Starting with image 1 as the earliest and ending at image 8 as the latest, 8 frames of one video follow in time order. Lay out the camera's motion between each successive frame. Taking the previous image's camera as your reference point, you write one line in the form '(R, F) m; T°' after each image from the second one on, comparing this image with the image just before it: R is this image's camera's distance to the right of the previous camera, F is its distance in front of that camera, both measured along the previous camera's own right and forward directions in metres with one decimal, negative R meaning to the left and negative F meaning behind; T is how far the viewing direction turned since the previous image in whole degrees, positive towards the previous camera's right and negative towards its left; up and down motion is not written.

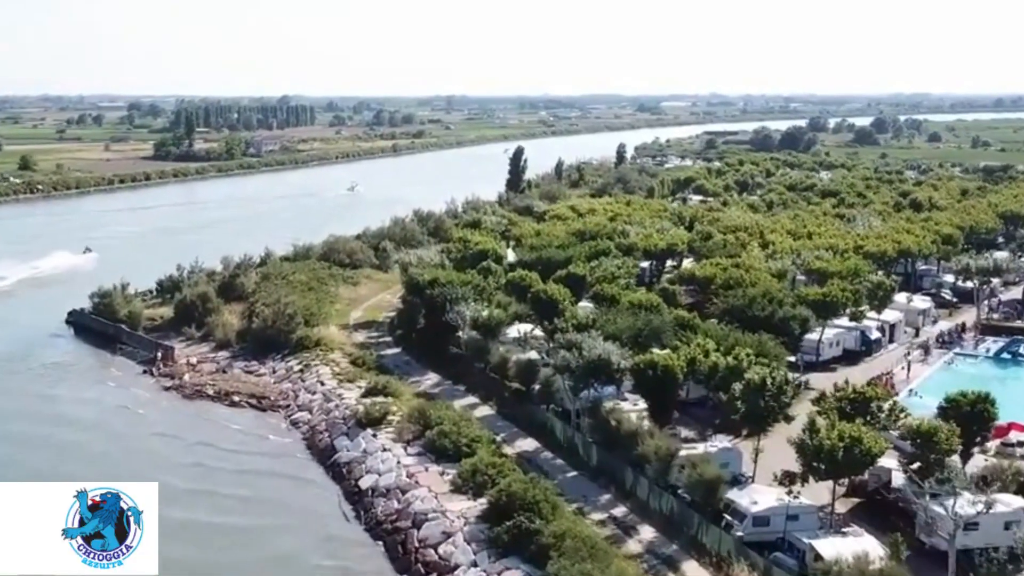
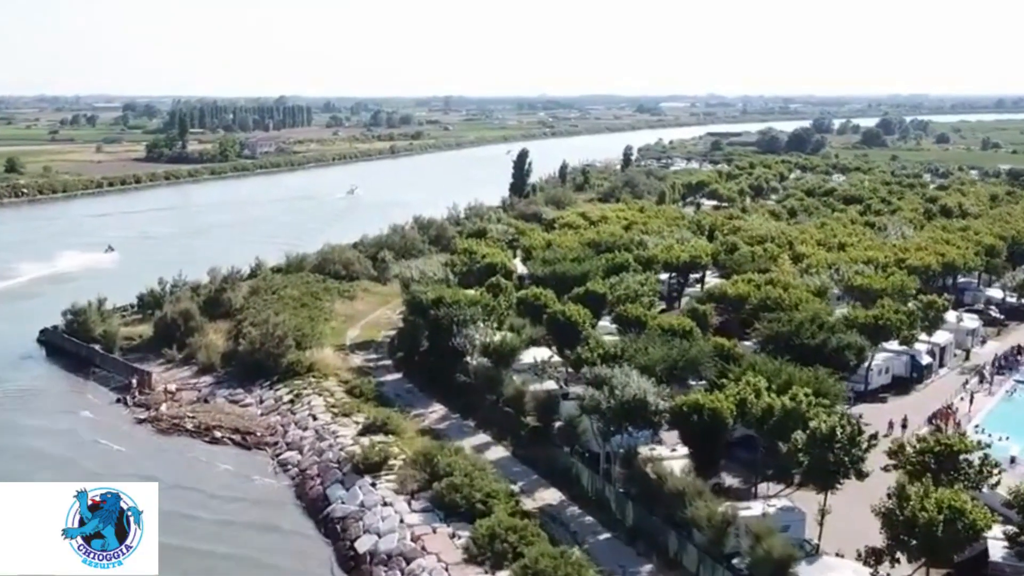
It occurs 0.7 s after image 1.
(-0.2, +1.8) m; 0°
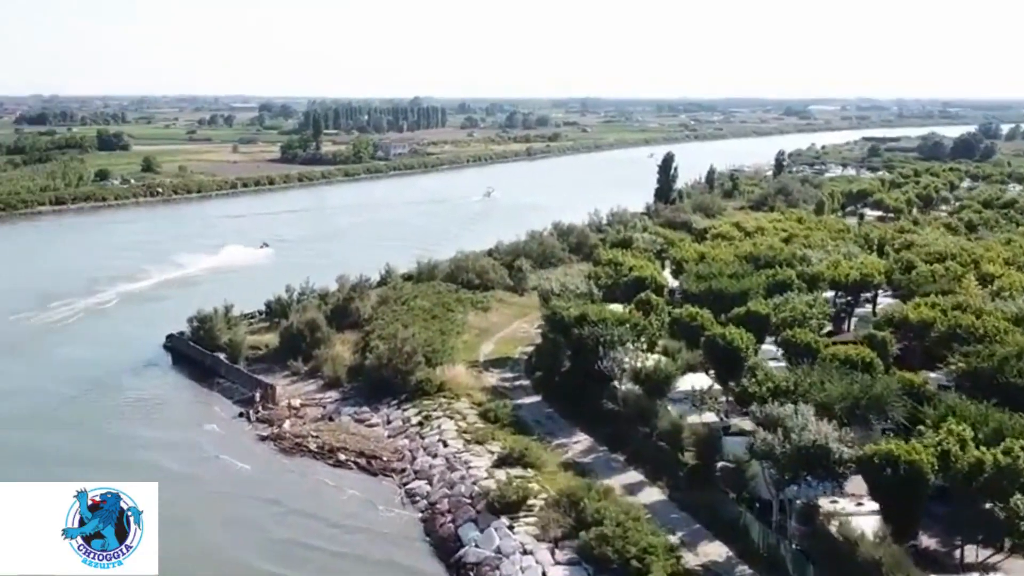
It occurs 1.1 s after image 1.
(-0.2, +1.4) m; -5°
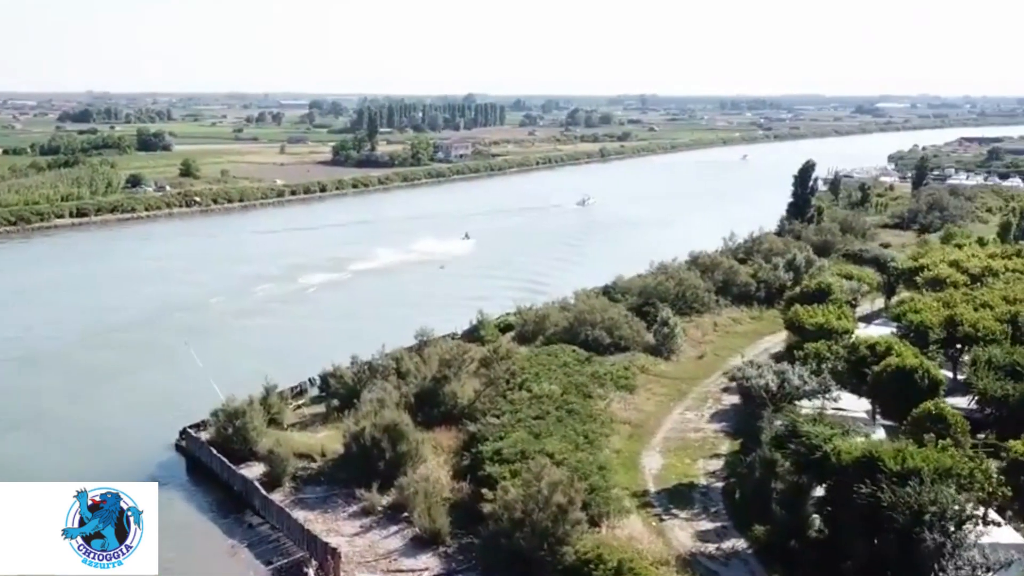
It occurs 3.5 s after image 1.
(-1.1, +6.1) m; -2°
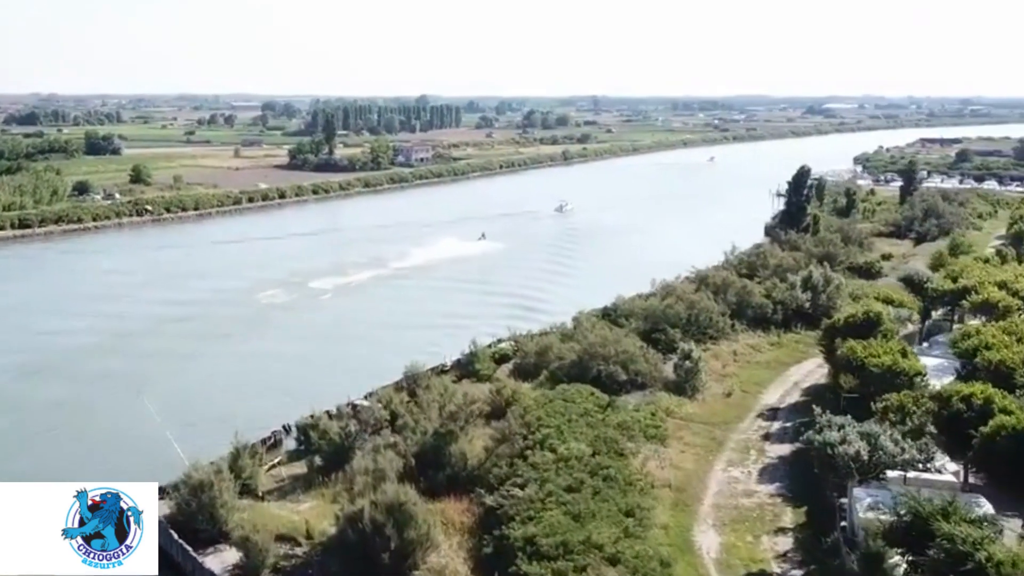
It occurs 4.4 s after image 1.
(-0.5, +2.2) m; +2°
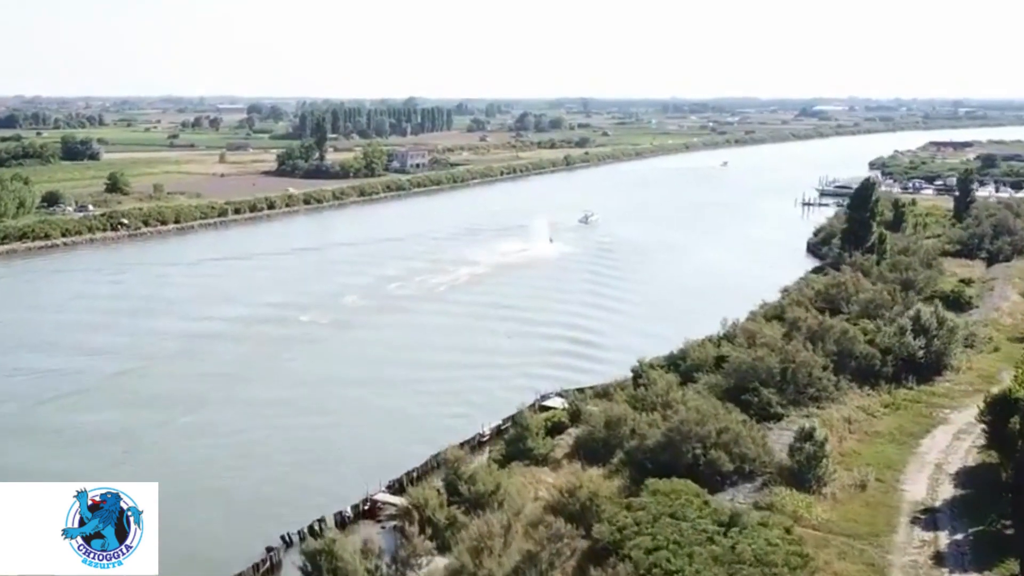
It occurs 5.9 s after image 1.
(-0.7, +3.7) m; +1°
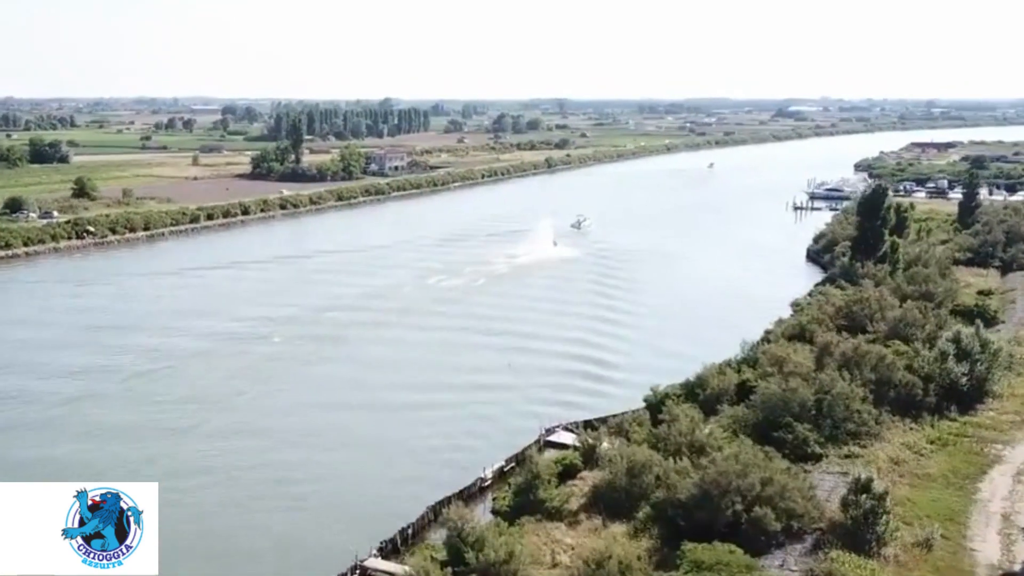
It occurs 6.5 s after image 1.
(-0.3, +1.6) m; +1°
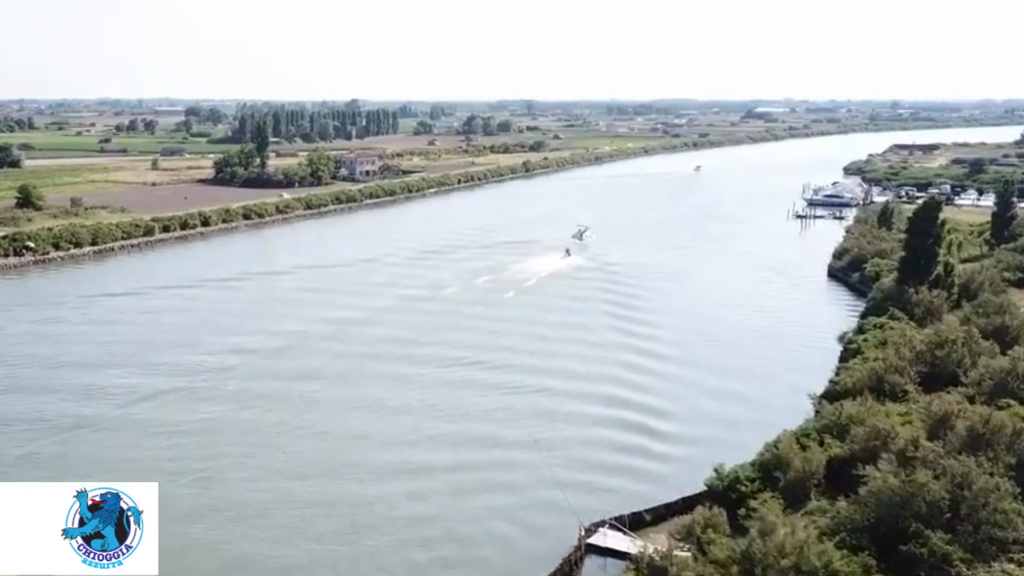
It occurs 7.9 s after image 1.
(-0.5, +3.4) m; +1°
